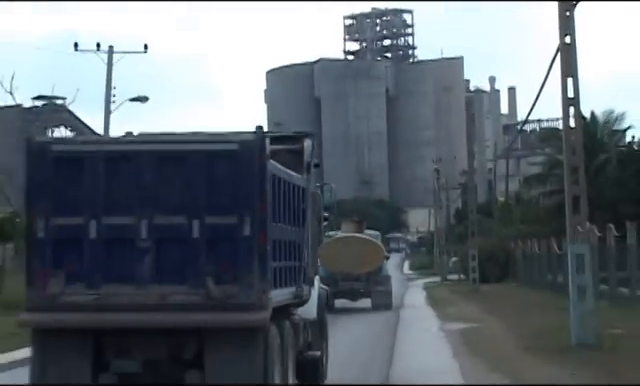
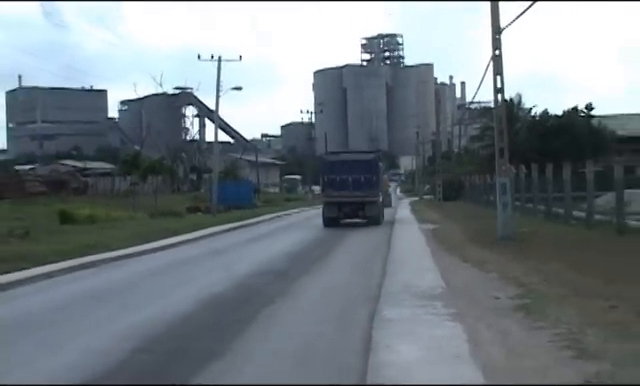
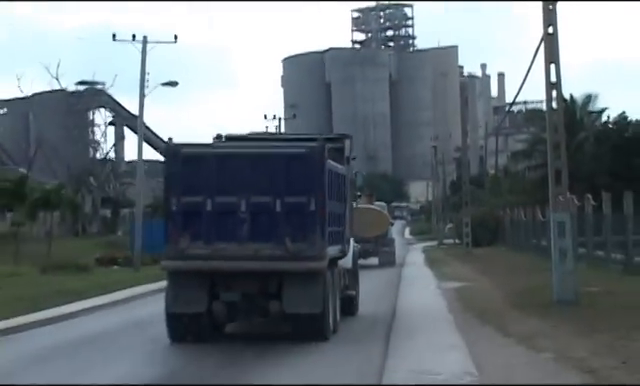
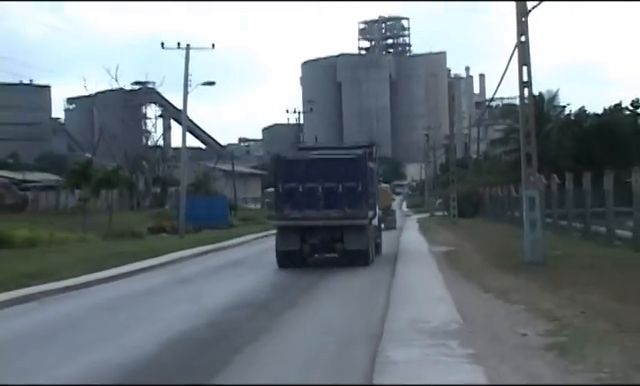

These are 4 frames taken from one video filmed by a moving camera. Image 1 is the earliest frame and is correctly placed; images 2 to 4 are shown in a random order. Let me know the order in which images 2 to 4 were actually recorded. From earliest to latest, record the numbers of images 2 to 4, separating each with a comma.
3, 4, 2
